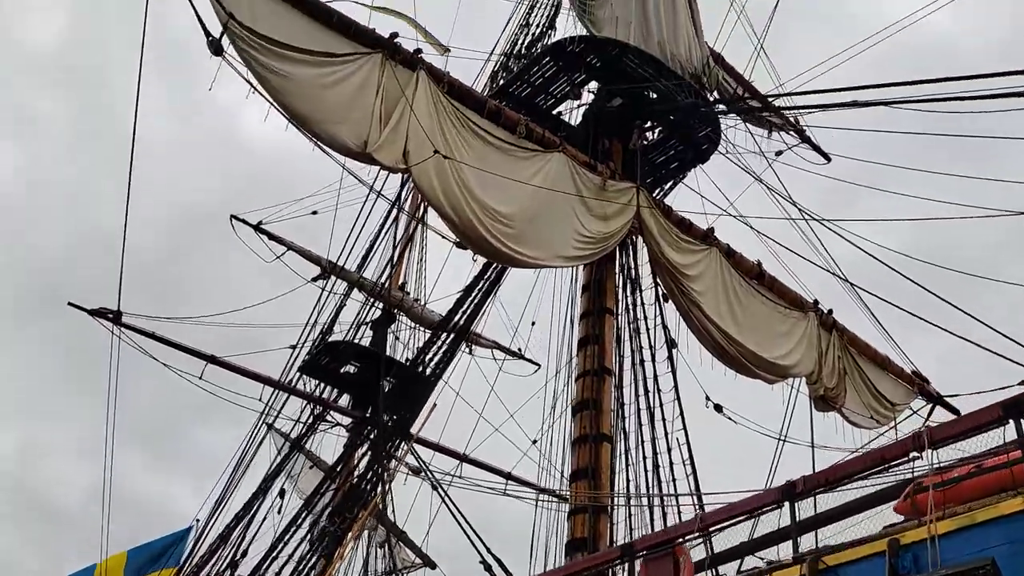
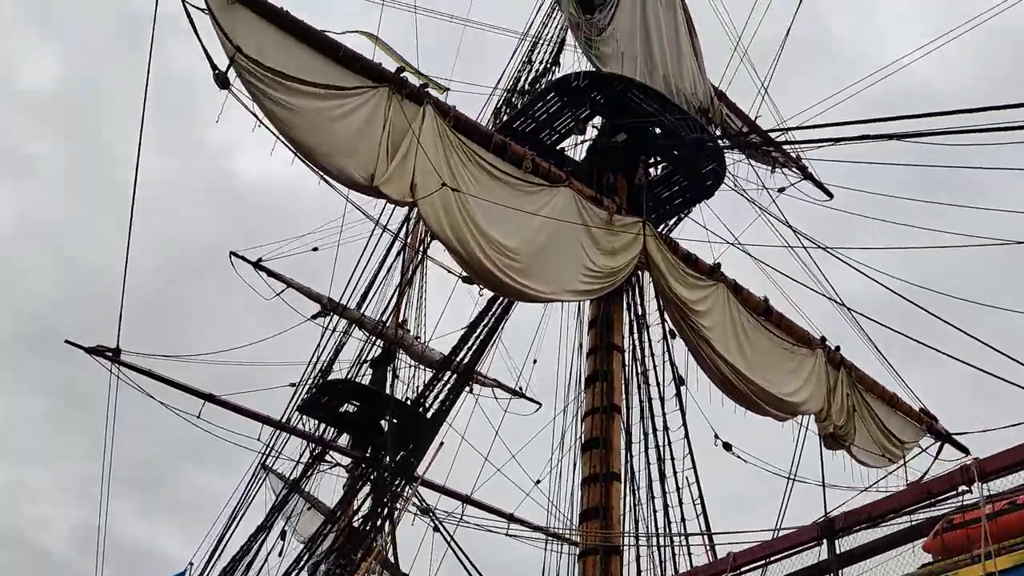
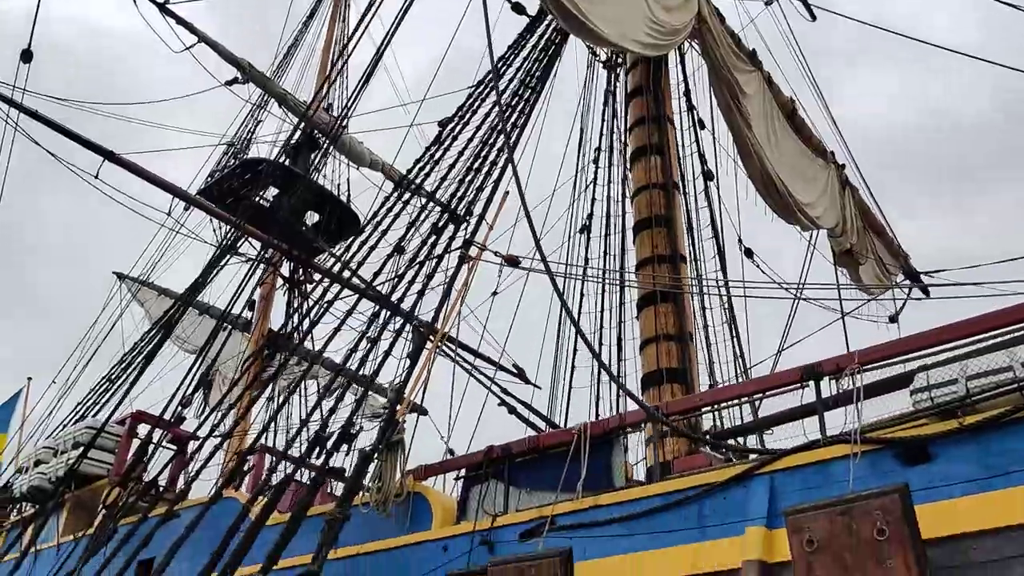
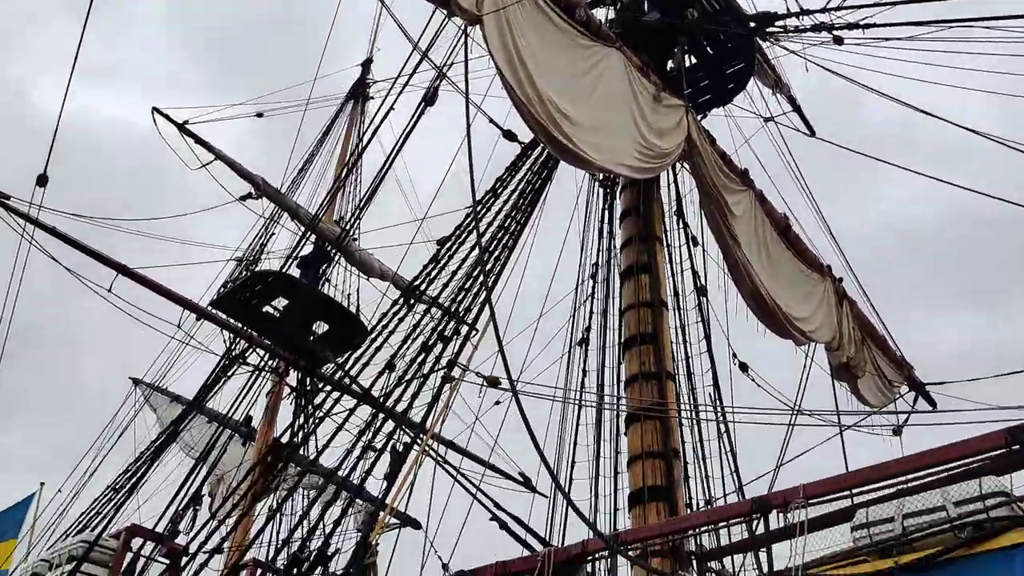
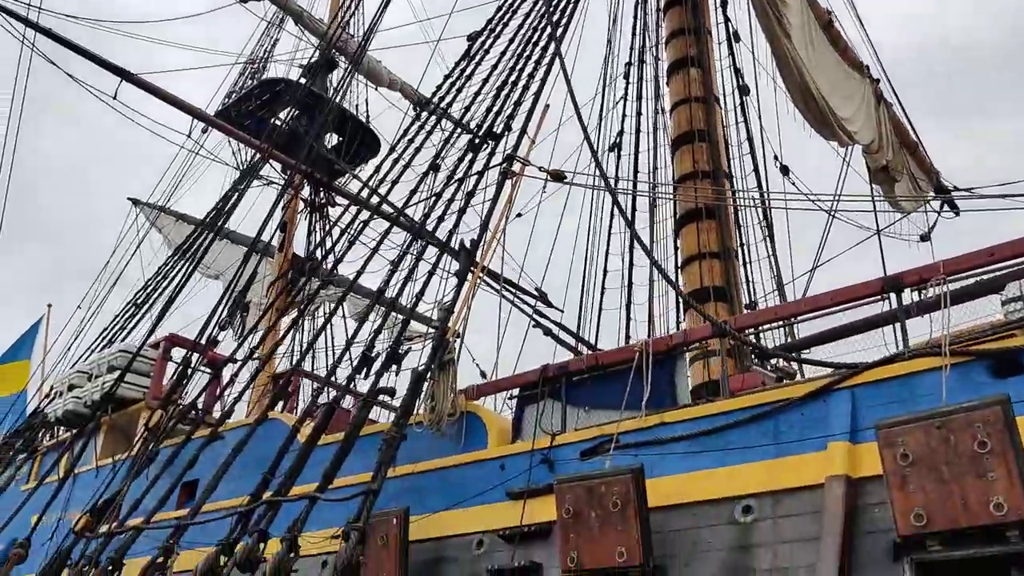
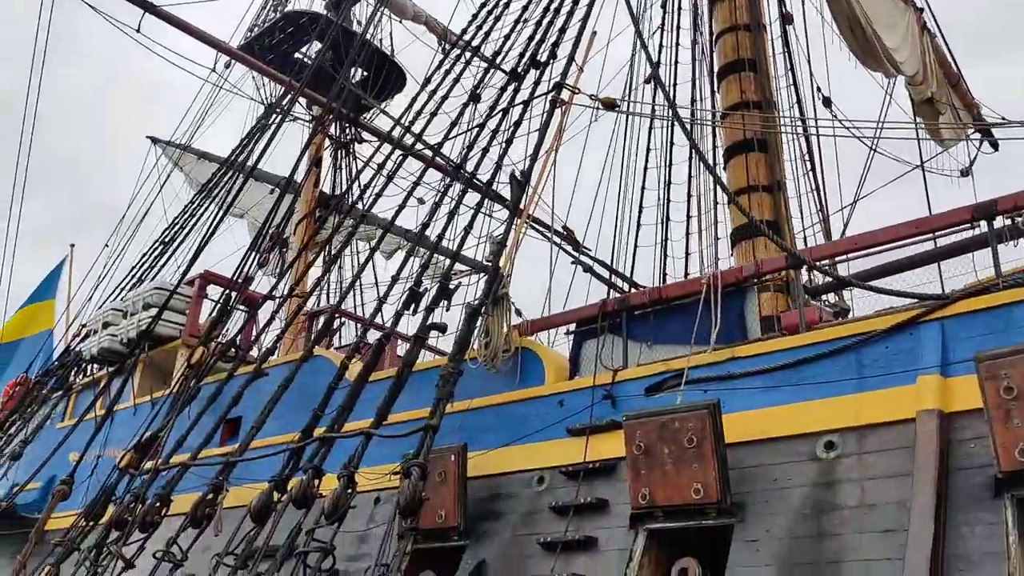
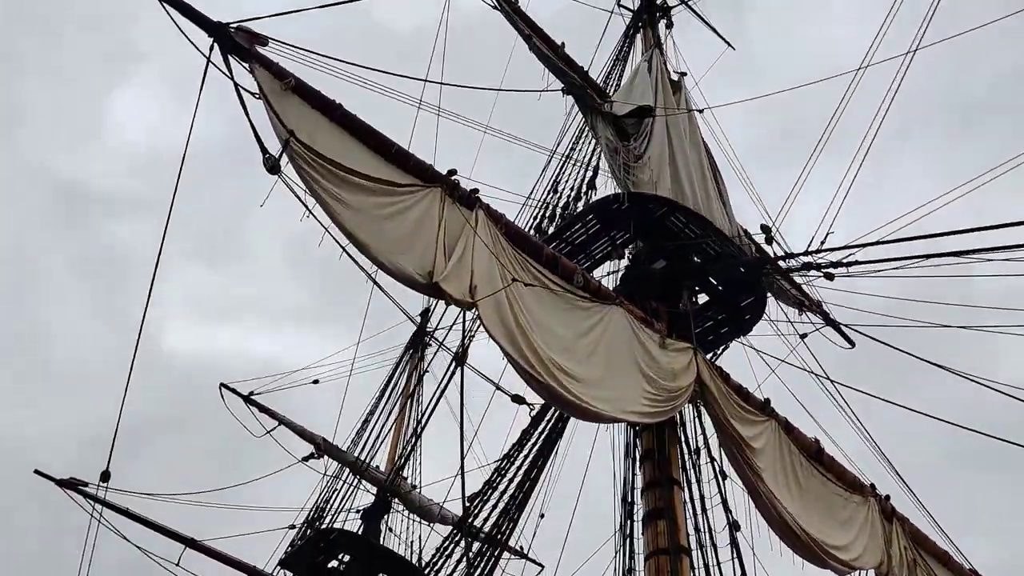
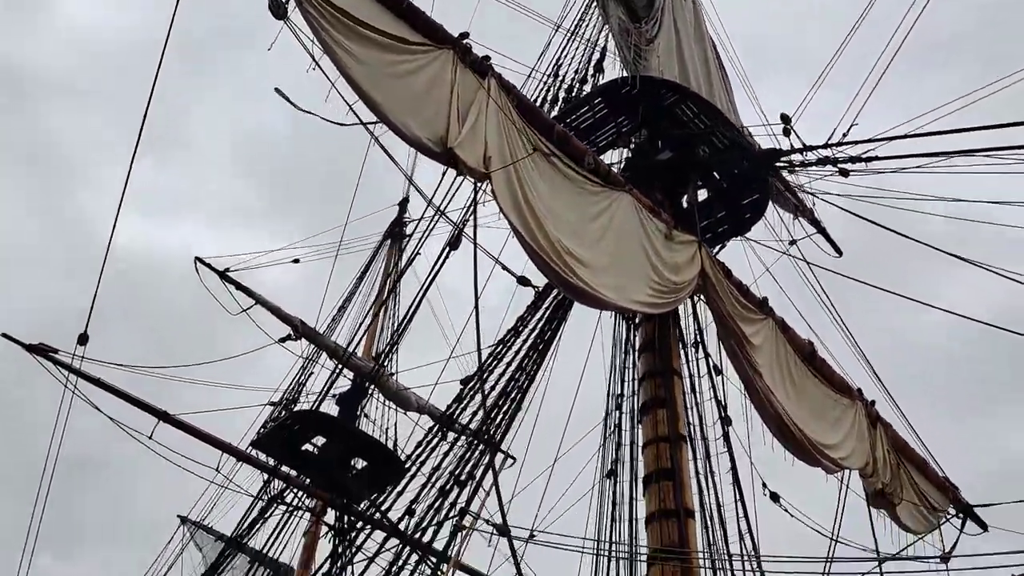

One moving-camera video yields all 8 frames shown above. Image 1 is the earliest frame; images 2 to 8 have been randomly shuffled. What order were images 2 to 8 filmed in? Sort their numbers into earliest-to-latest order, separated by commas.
2, 7, 8, 4, 3, 5, 6
